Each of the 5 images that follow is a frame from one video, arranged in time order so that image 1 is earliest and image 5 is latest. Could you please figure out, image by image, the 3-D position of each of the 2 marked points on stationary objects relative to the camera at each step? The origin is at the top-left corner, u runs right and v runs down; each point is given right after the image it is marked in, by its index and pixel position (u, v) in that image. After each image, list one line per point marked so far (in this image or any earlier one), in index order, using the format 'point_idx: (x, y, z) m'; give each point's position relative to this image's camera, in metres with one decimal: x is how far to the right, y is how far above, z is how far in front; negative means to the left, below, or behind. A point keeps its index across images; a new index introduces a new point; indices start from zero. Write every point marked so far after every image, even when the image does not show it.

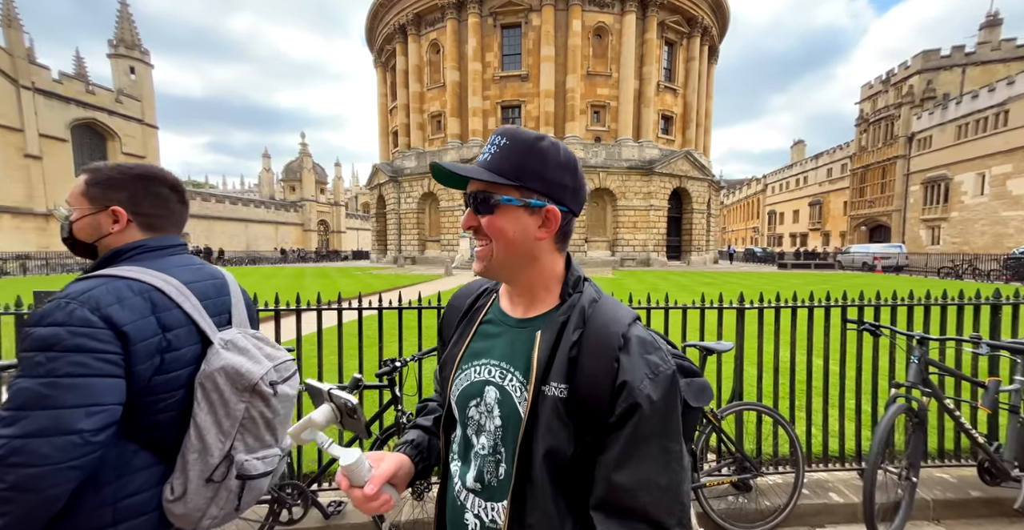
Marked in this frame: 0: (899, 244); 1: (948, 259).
0: (+17.6, +0.9, +18.9) m
1: (+19.8, +0.3, +19.1) m
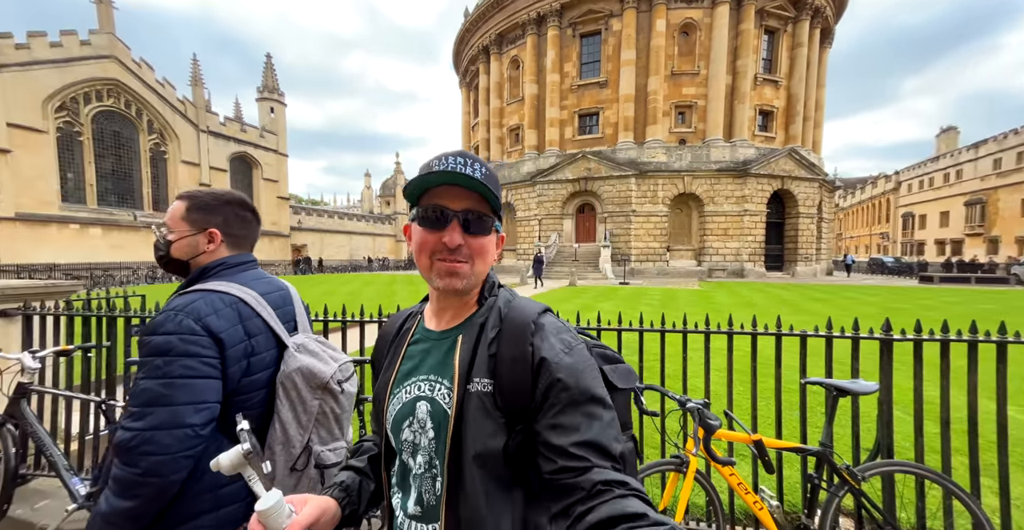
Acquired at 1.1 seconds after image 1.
0: (+21.3, +0.3, +14.1) m
1: (+23.4, -0.3, +13.8) m
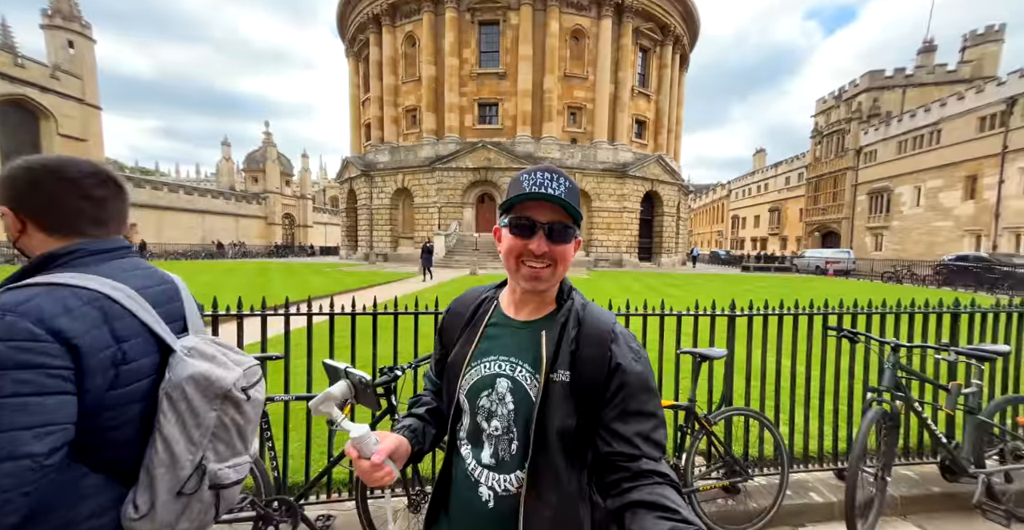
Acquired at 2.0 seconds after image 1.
0: (+16.2, +0.7, +20.2) m
1: (+18.4, 0.0, +20.6) m
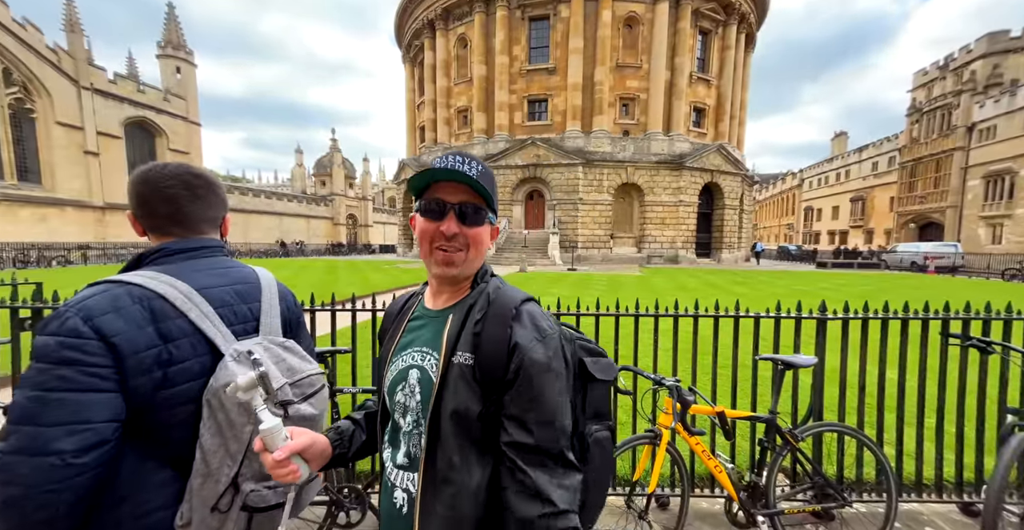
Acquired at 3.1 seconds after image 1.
0: (+18.8, +0.9, +17.6) m
1: (+21.0, +0.3, +17.7) m
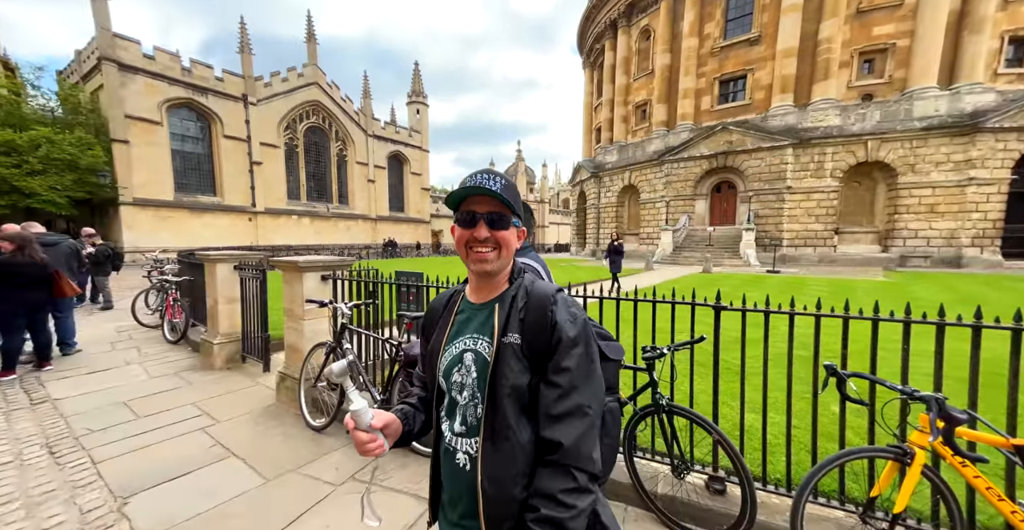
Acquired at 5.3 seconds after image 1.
0: (+24.4, +0.3, +5.7) m
1: (+26.3, -0.4, +4.7) m
